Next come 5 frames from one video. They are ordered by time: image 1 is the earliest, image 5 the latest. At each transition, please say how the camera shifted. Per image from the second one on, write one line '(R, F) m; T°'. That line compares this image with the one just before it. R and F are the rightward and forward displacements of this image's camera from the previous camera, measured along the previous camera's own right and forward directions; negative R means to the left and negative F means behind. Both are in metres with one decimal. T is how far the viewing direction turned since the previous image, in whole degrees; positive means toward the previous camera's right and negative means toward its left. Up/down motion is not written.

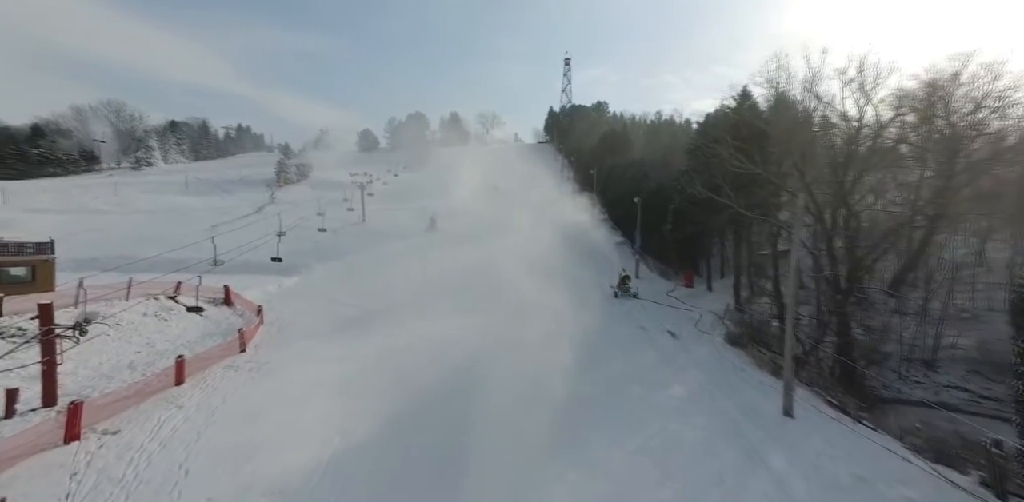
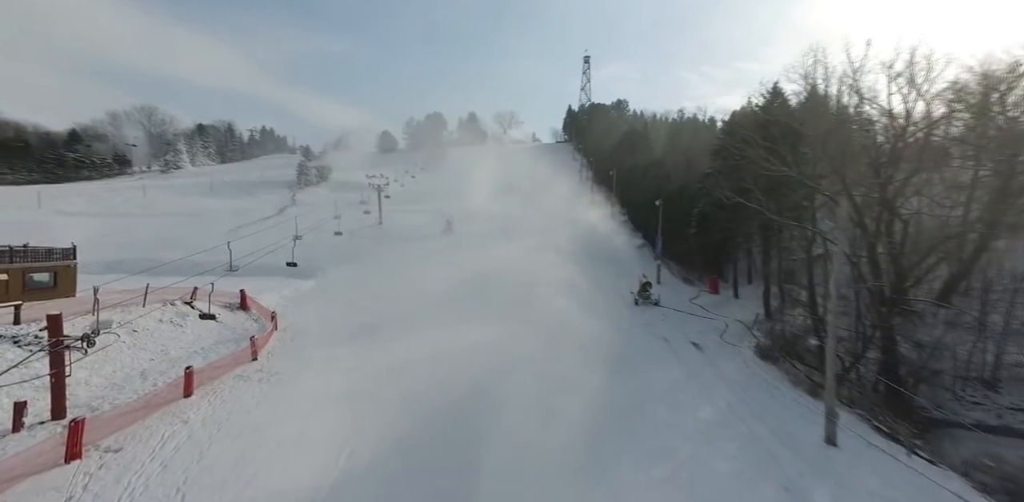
(+0.1, +0.6) m; -2°
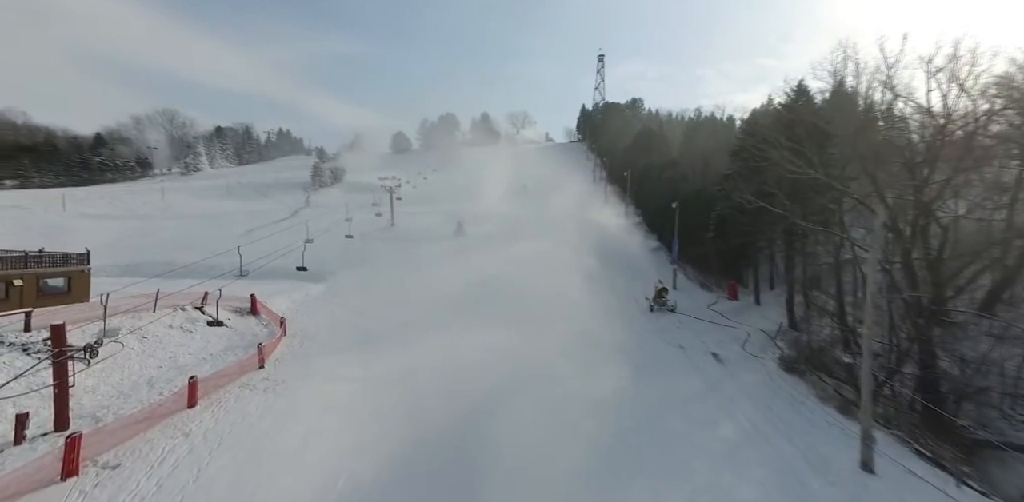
(+0.1, +0.5) m; -2°
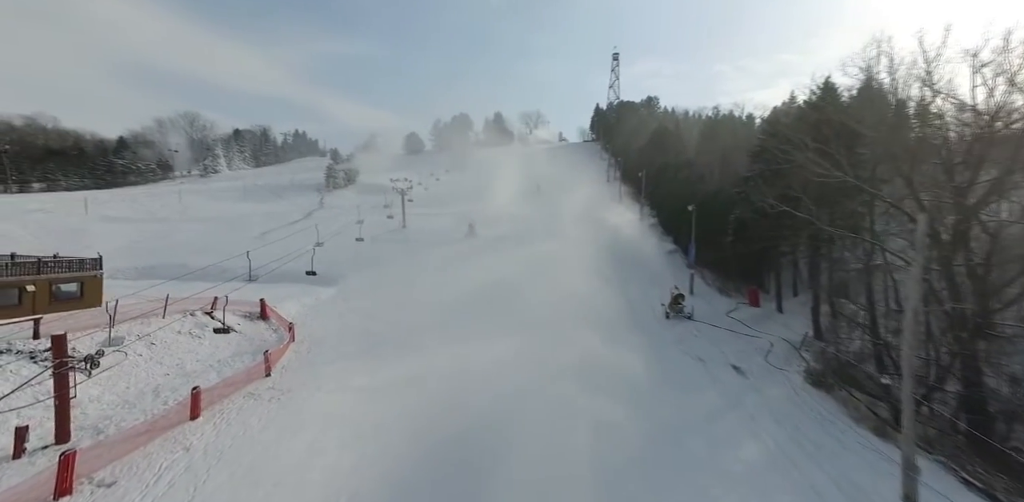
(+0.1, +0.5) m; -2°
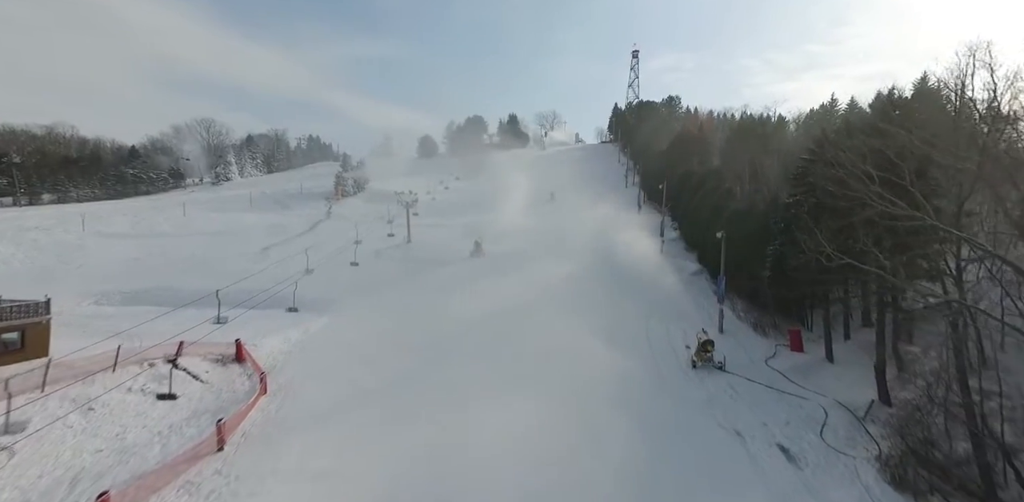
(+0.7, +2.7) m; -2°
